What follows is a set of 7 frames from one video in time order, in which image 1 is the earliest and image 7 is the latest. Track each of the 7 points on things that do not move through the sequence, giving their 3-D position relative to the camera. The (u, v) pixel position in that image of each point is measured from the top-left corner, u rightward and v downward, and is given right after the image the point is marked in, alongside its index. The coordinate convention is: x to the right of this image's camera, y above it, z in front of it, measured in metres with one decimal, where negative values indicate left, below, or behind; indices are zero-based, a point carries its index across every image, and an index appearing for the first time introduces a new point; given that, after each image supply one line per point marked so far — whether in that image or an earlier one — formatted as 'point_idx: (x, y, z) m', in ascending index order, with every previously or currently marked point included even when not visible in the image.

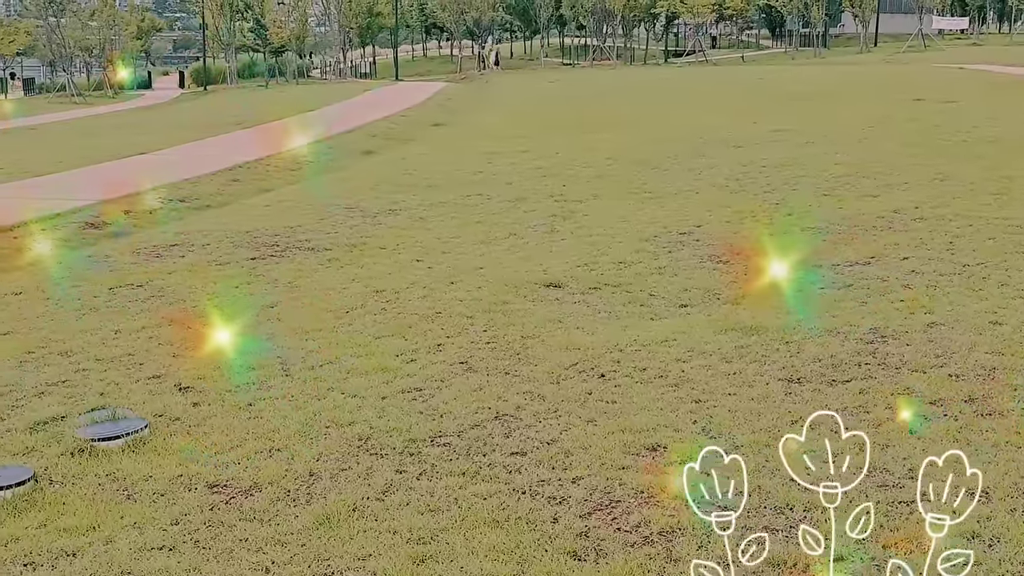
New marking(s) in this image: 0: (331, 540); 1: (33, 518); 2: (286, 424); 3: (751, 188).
0: (-0.6, -0.8, +3.1) m
1: (-1.6, -0.8, +3.4) m
2: (-0.9, -0.6, +4.1) m
3: (+2.8, +1.2, +11.6) m
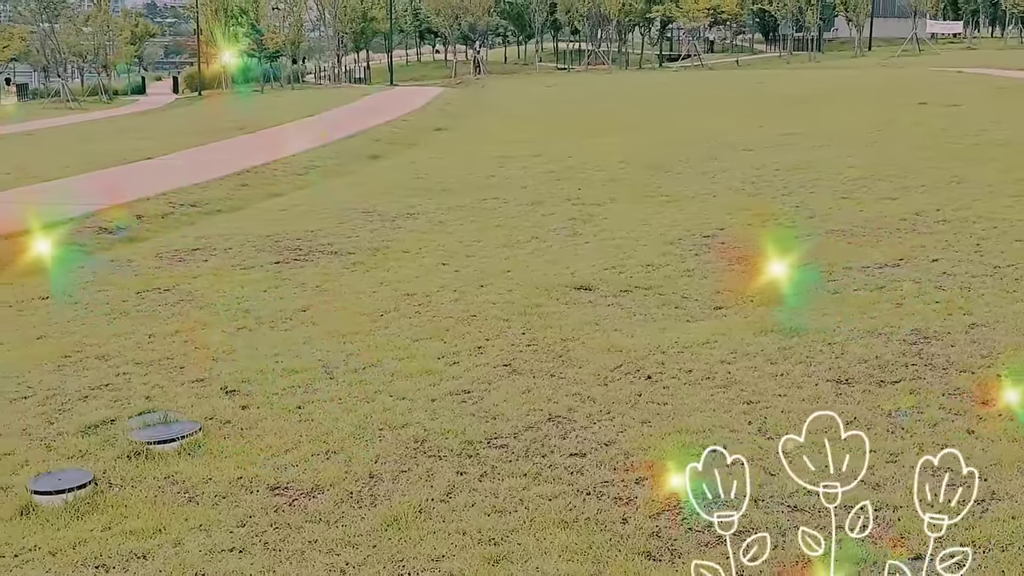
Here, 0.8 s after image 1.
0: (-0.3, -0.8, +3.1) m
1: (-1.4, -0.8, +3.4) m
2: (-0.7, -0.6, +4.1) m
3: (+3.0, +1.2, +11.7) m
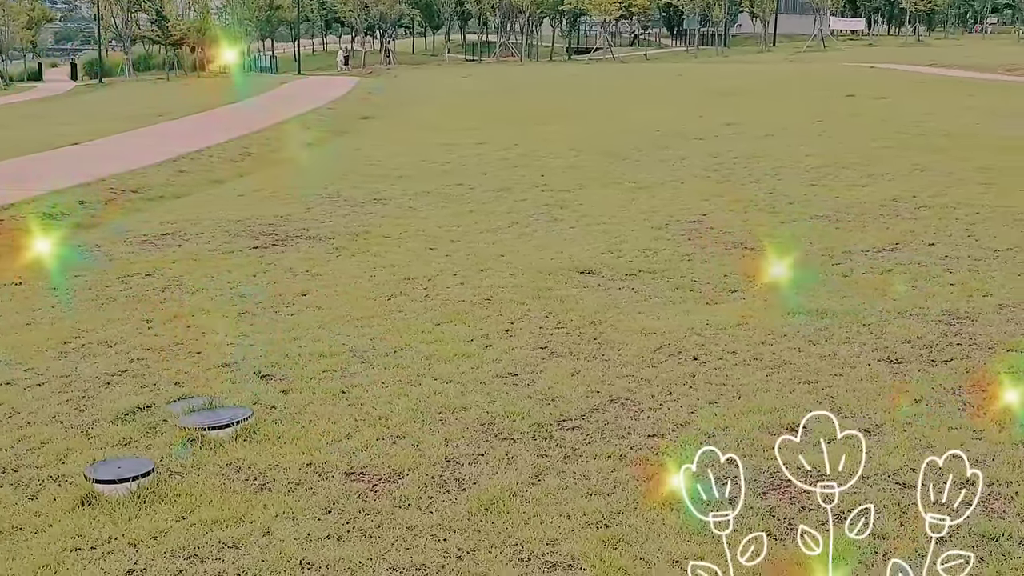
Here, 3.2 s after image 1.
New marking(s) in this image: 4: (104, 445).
0: (0.0, -0.7, +3.0) m
1: (-1.1, -0.7, +3.2) m
2: (-0.5, -0.5, +4.0) m
3: (+2.7, +1.3, +11.8) m
4: (-1.6, -0.6, +3.7) m
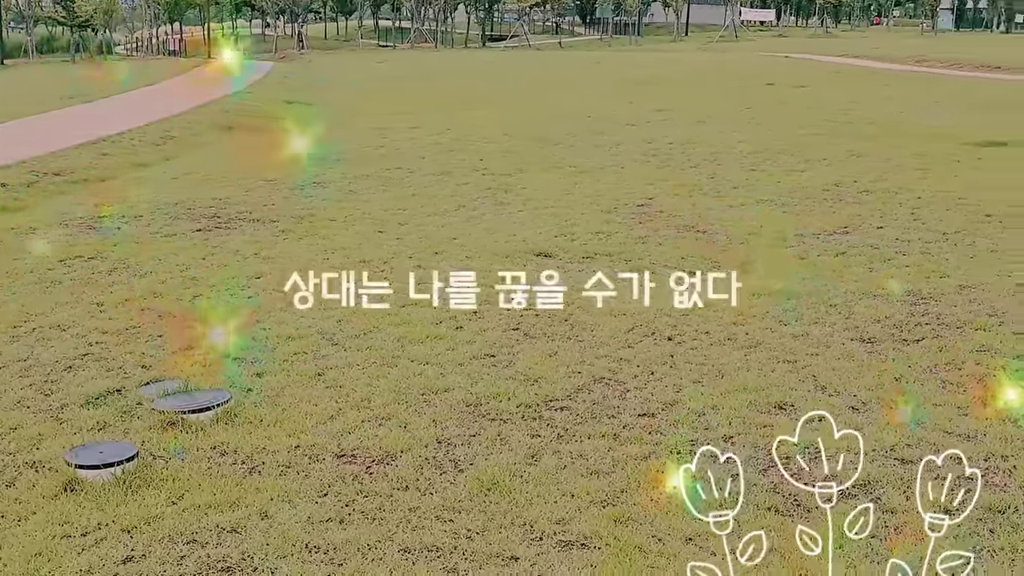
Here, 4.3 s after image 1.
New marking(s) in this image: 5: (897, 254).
0: (0.0, -0.7, +2.9) m
1: (-1.1, -0.7, +3.1) m
2: (-0.5, -0.4, +3.9) m
3: (+2.0, +1.5, +11.9) m
4: (-1.6, -0.5, +3.6) m
5: (+2.5, +0.2, +6.3) m
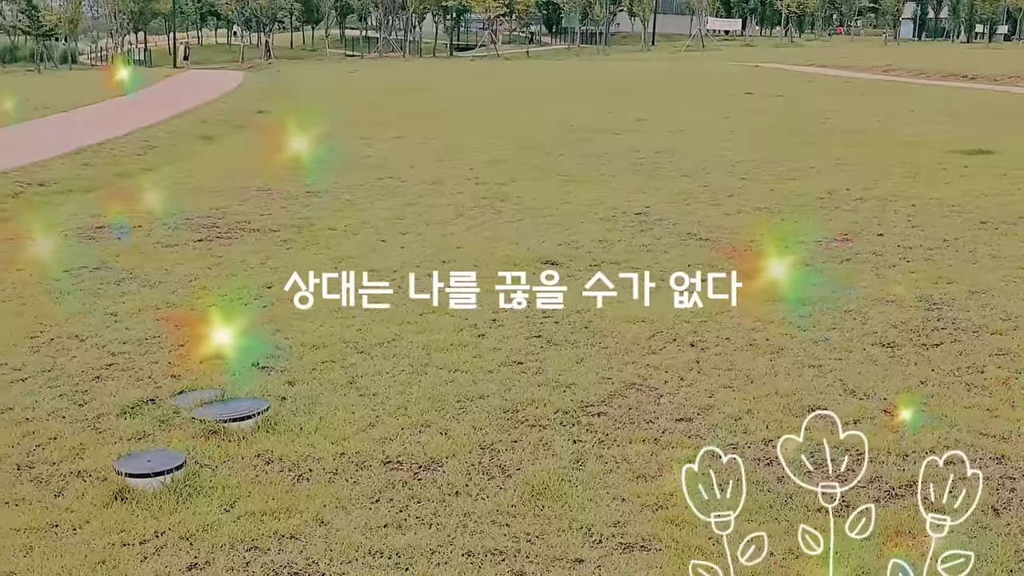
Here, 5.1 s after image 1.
0: (+0.2, -0.7, +3.0) m
1: (-1.0, -0.7, +3.1) m
2: (-0.4, -0.5, +3.9) m
3: (+1.9, +1.4, +12.0) m
4: (-1.4, -0.6, +3.6) m
5: (+2.6, +0.2, +6.5) m
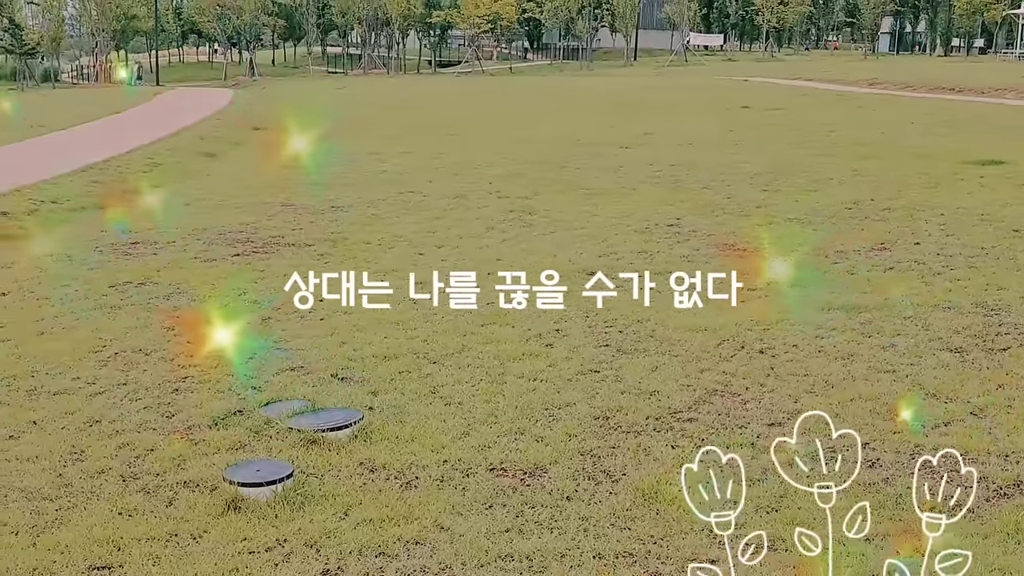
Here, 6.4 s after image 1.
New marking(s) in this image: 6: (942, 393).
0: (+0.5, -0.7, +3.0) m
1: (-0.6, -0.7, +3.1) m
2: (-0.1, -0.5, +4.0) m
3: (+2.1, +1.3, +12.1) m
4: (-1.1, -0.6, +3.6) m
5: (+2.9, +0.1, +6.5) m
6: (+1.8, -0.4, +3.9) m
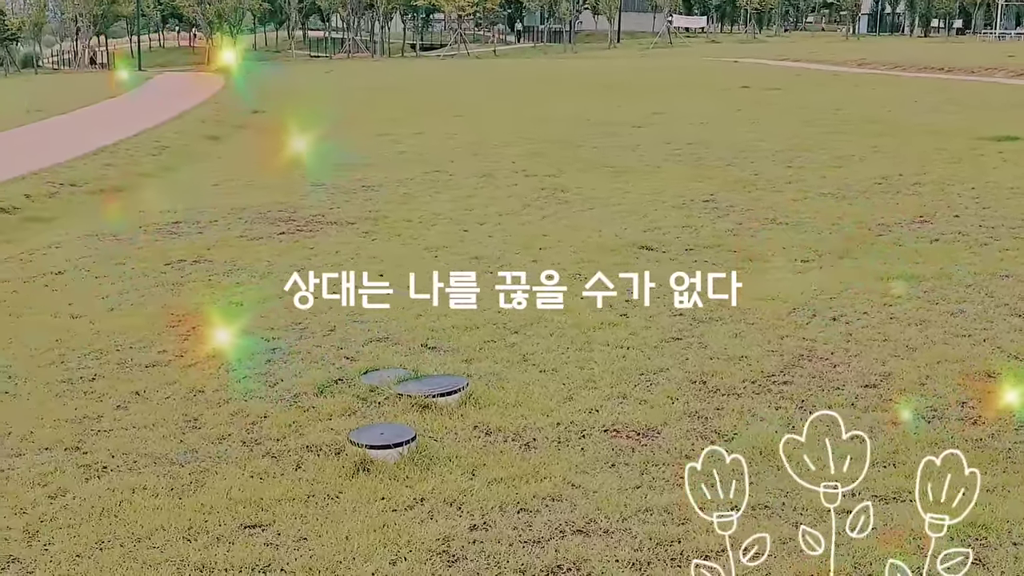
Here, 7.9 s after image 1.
0: (+0.9, -0.6, +3.1) m
1: (-0.2, -0.6, +3.2) m
2: (+0.3, -0.4, +4.1) m
3: (+2.5, +1.6, +12.2) m
4: (-0.7, -0.5, +3.7) m
5: (+3.3, +0.3, +6.6) m
6: (+2.2, -0.3, +4.1) m
